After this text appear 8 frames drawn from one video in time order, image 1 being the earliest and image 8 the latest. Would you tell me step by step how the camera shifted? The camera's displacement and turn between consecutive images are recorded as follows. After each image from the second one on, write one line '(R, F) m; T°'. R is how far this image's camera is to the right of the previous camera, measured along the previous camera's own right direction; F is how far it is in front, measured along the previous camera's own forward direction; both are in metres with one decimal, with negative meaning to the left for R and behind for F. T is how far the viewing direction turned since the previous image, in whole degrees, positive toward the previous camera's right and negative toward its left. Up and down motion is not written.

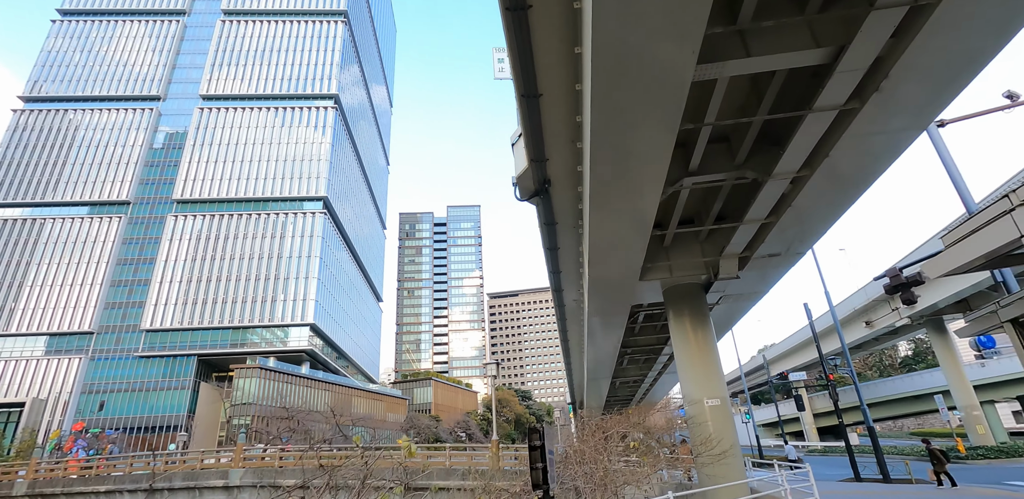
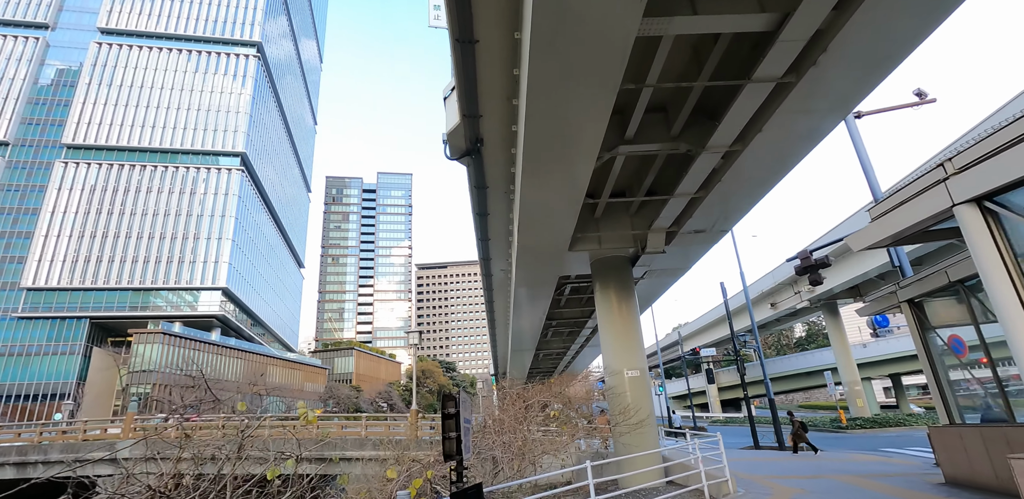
(+0.1, +0.5) m; +8°
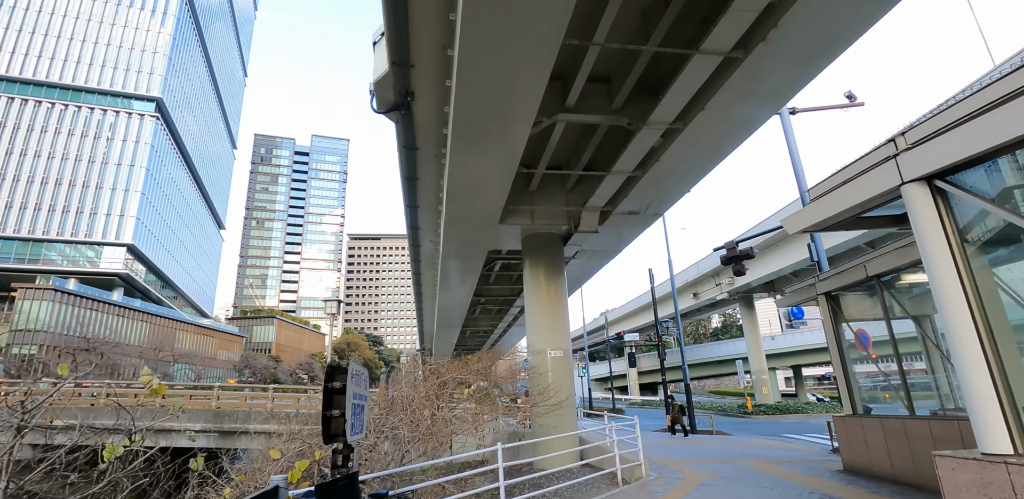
(+0.2, +0.6) m; +7°
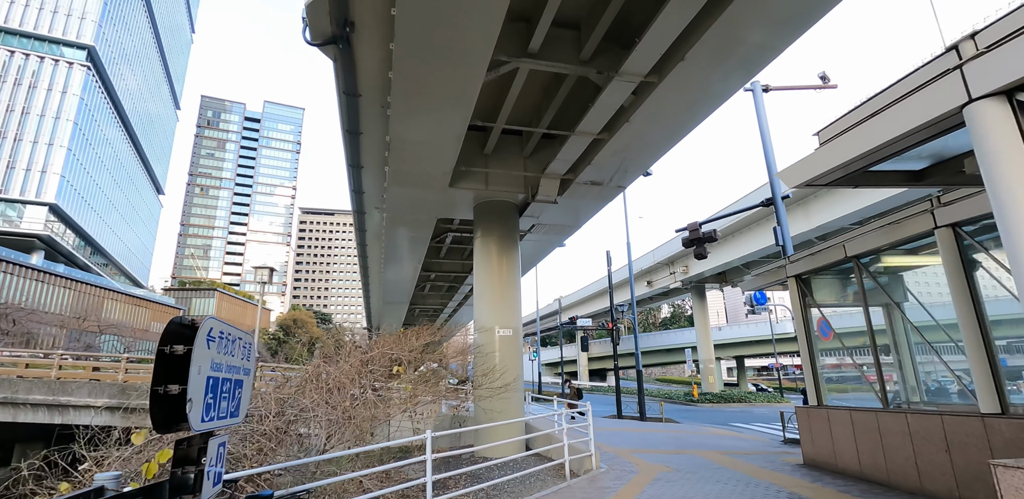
(+0.2, +1.0) m; +5°
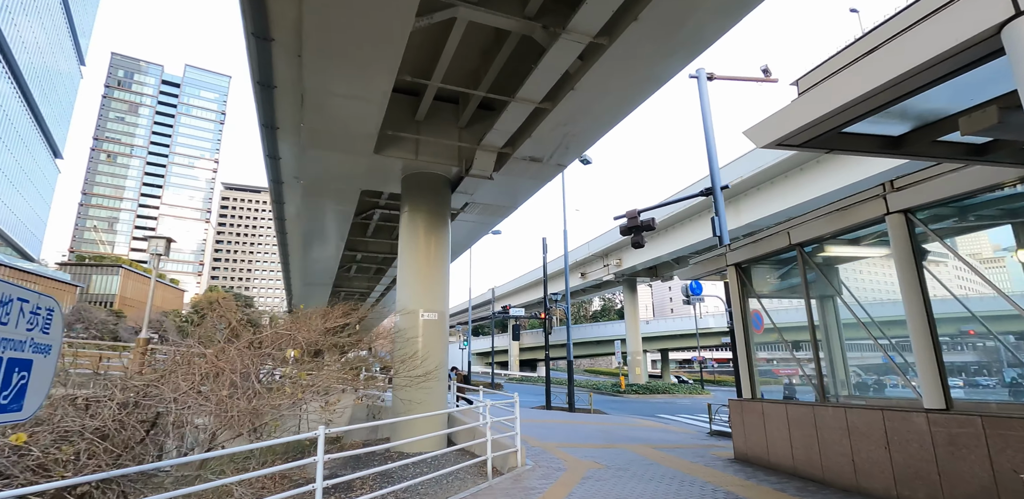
(+0.2, +0.8) m; +7°
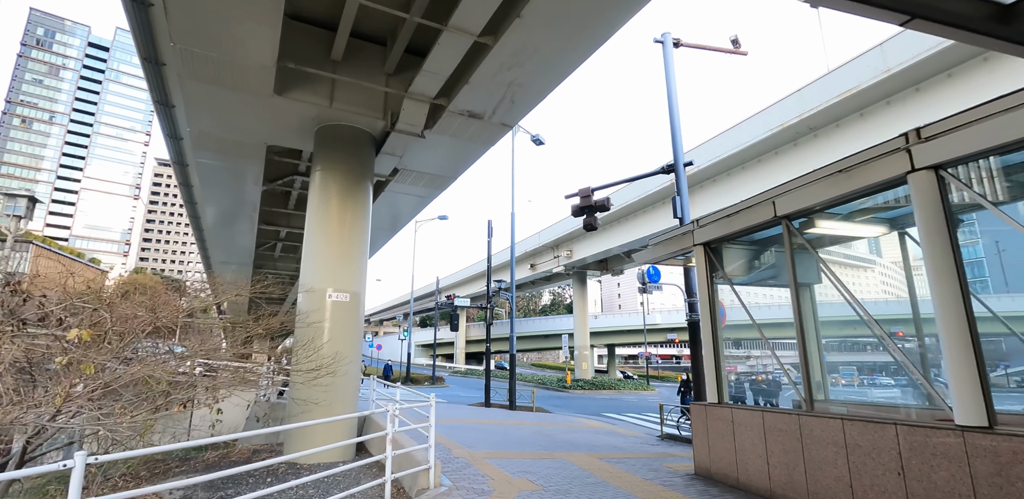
(+0.3, +1.4) m; +5°
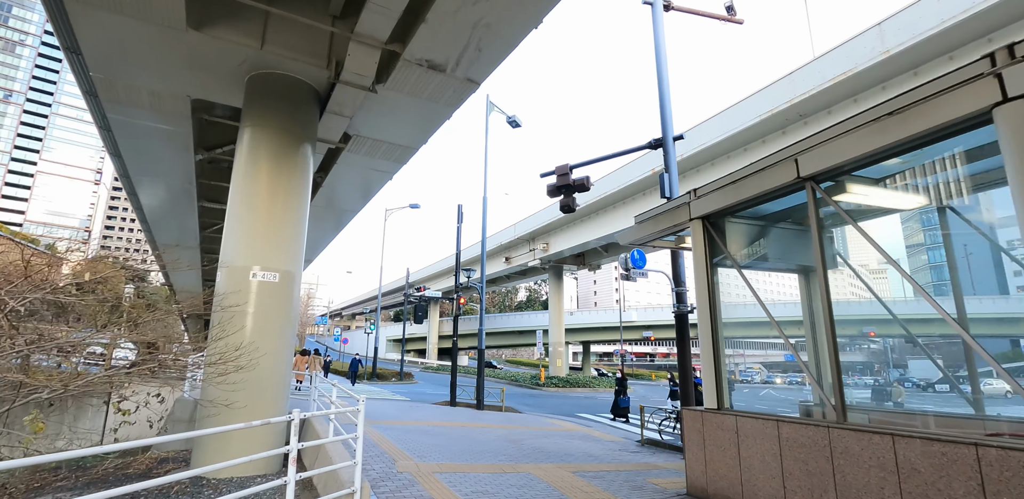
(+0.2, +1.1) m; +3°
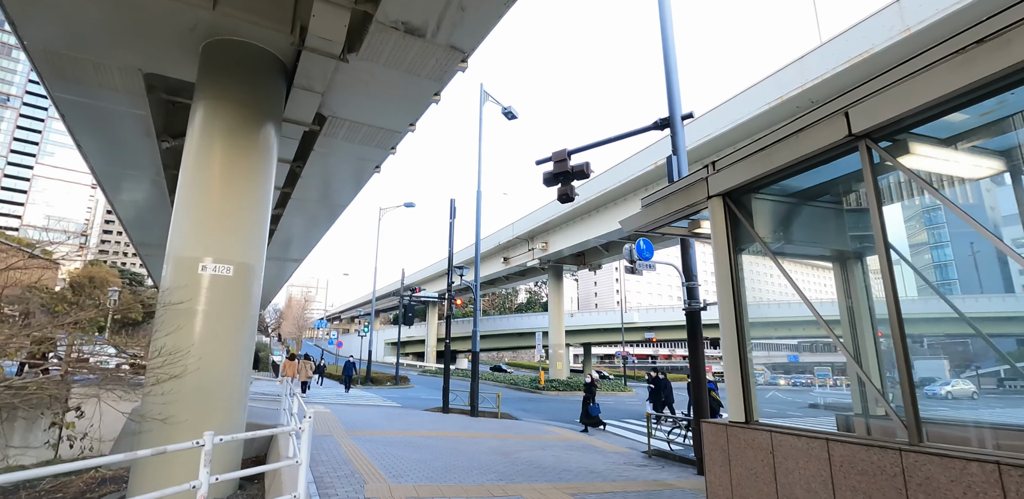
(+0.1, +0.8) m; 0°
